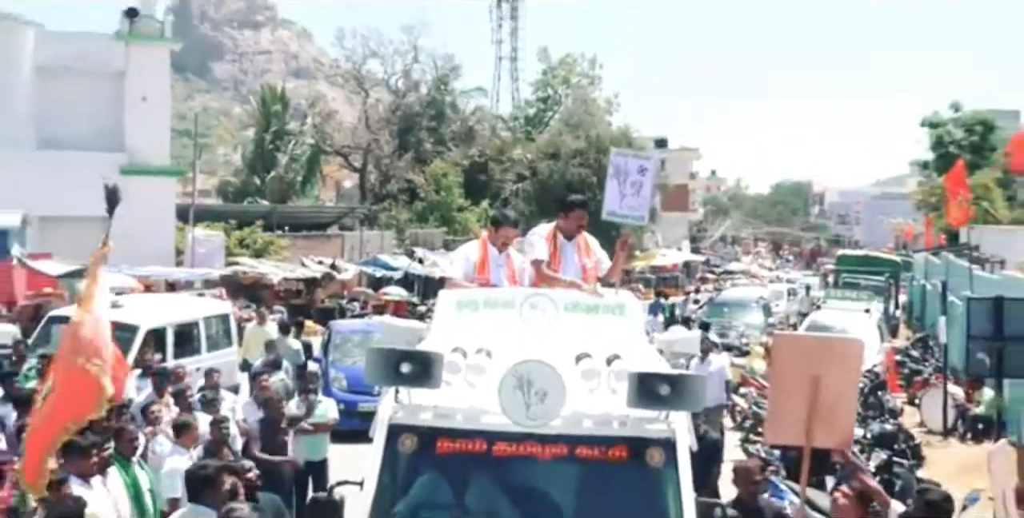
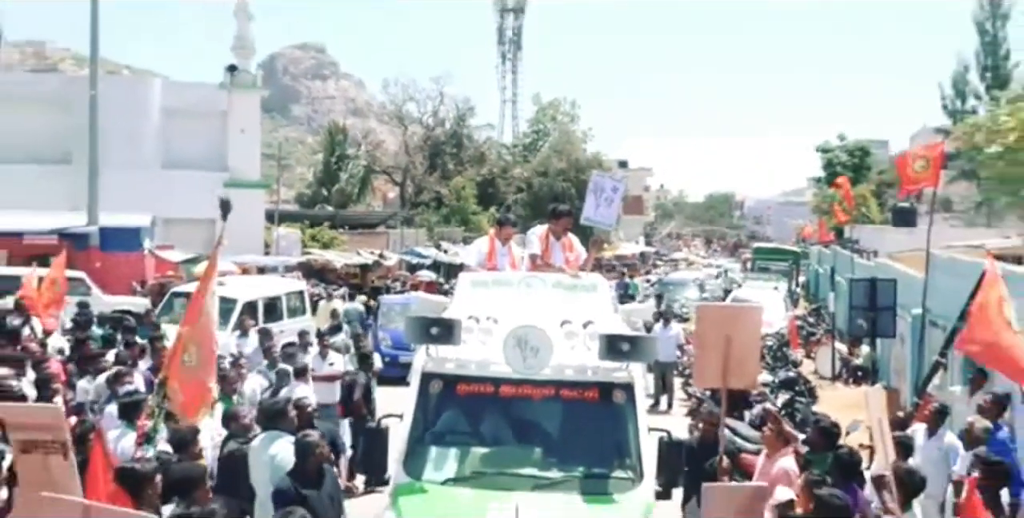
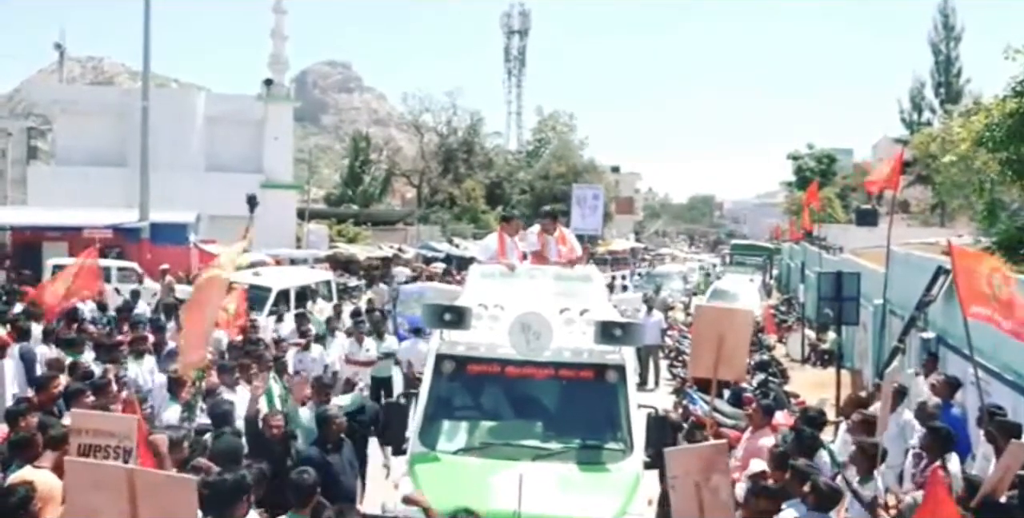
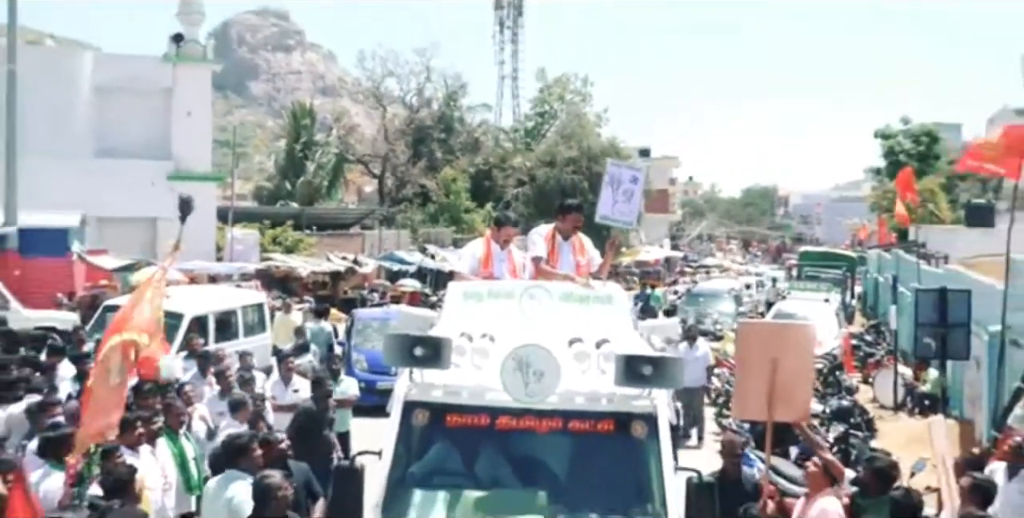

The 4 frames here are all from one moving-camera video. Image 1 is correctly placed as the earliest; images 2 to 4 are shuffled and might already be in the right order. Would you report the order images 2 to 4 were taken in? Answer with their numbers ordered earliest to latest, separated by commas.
4, 2, 3
